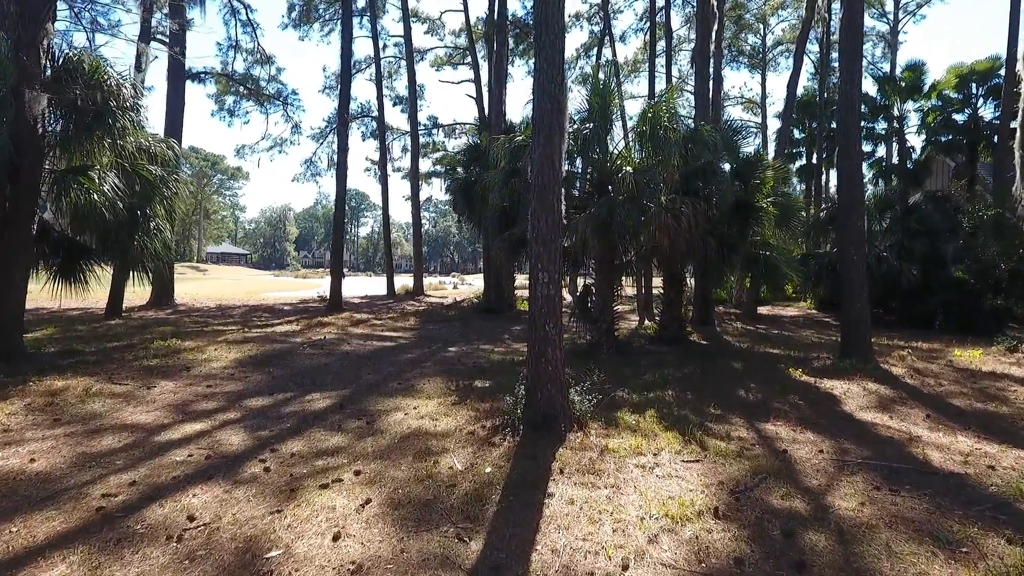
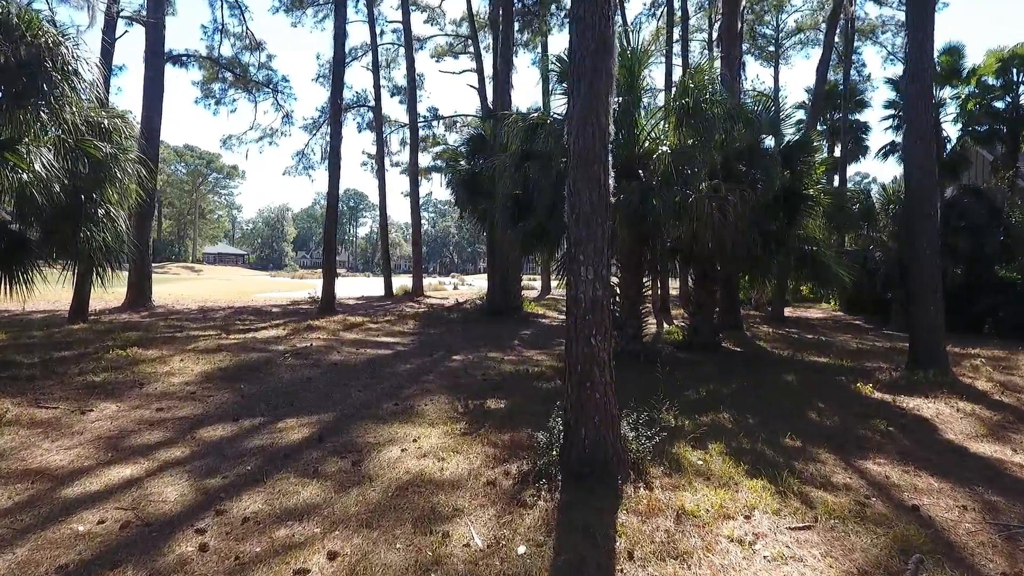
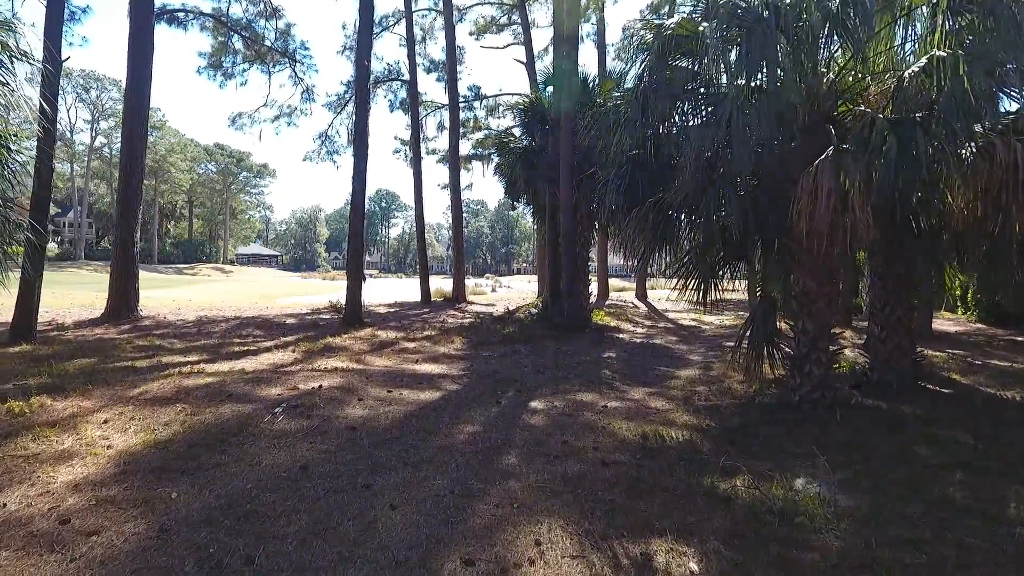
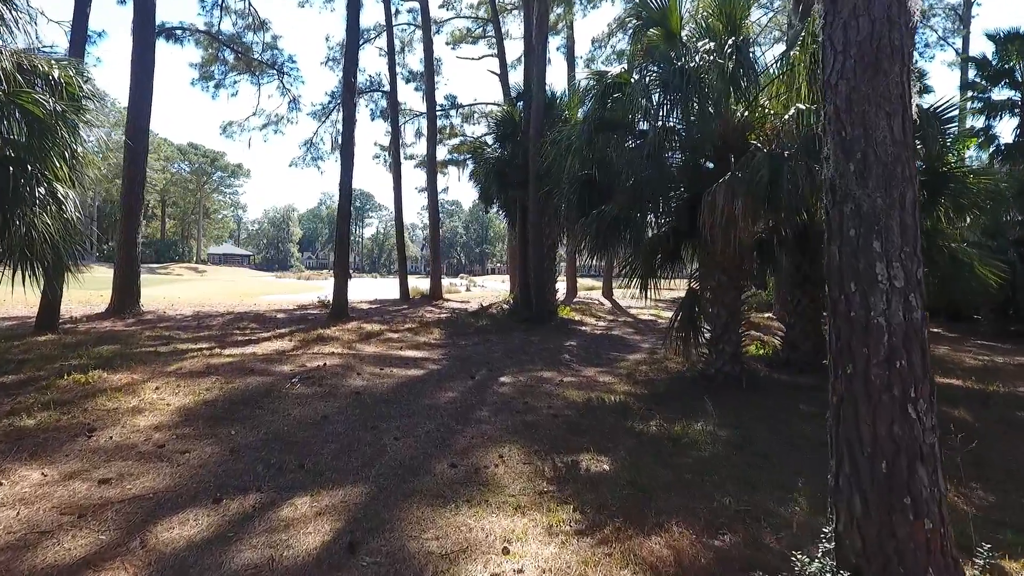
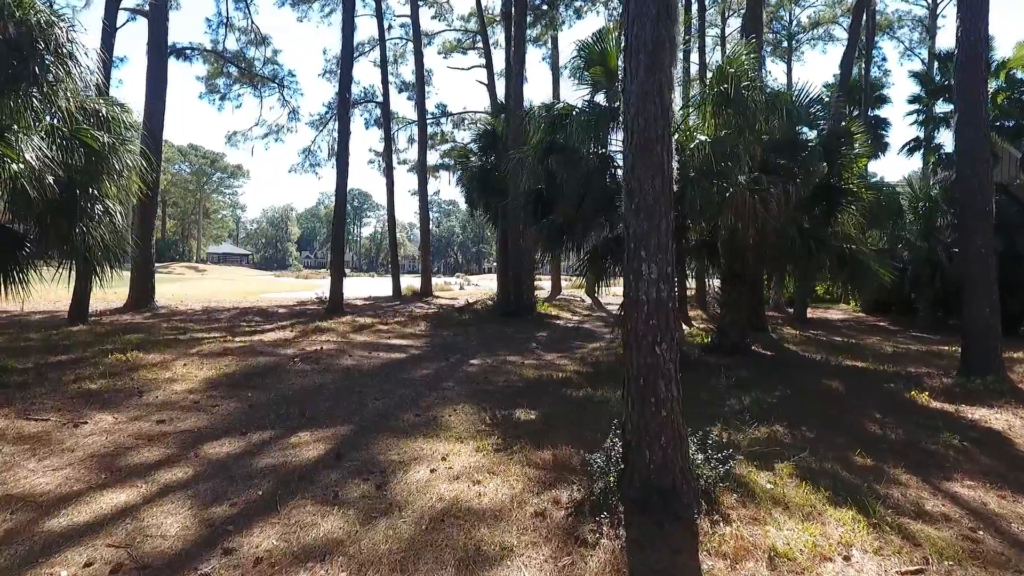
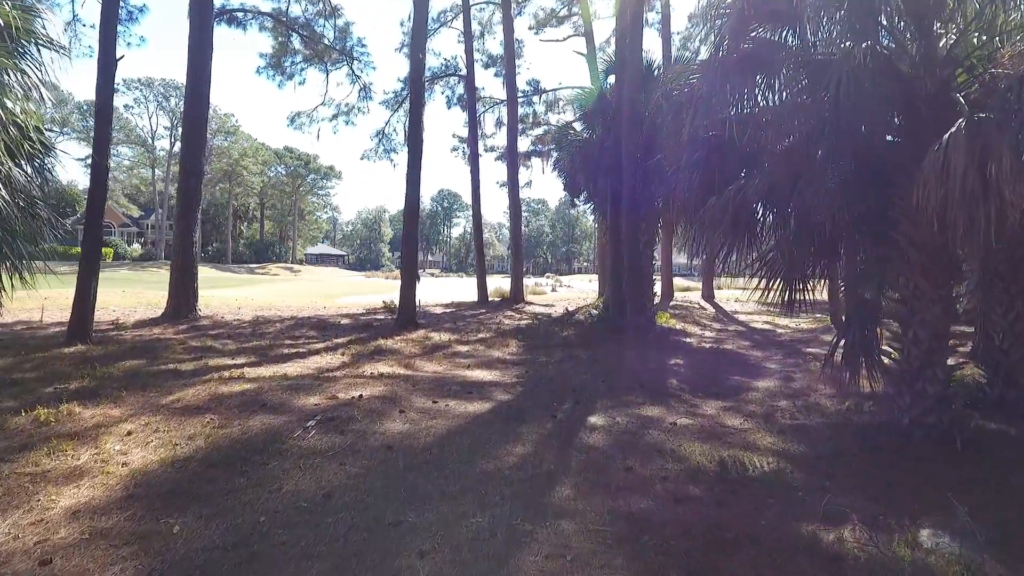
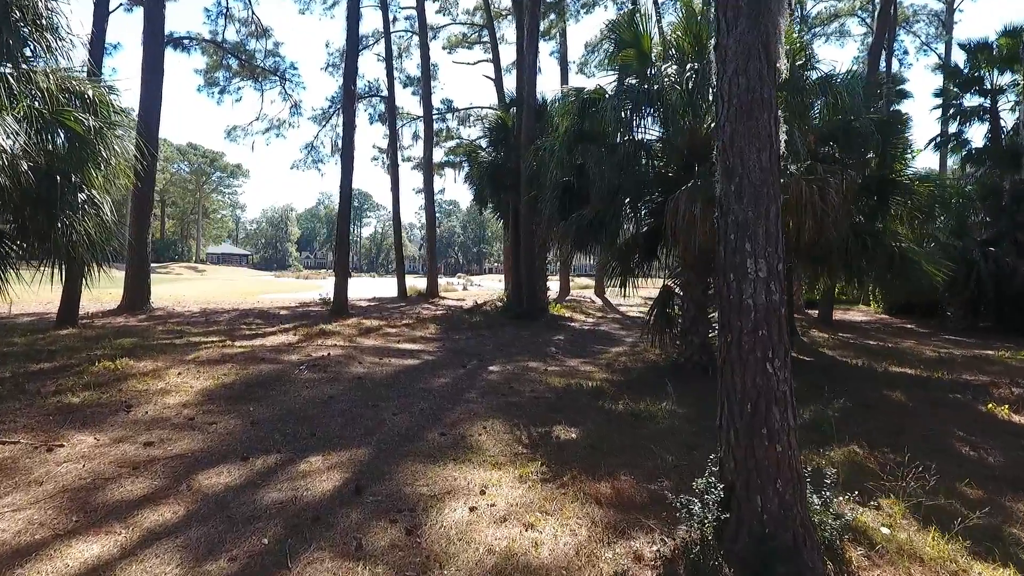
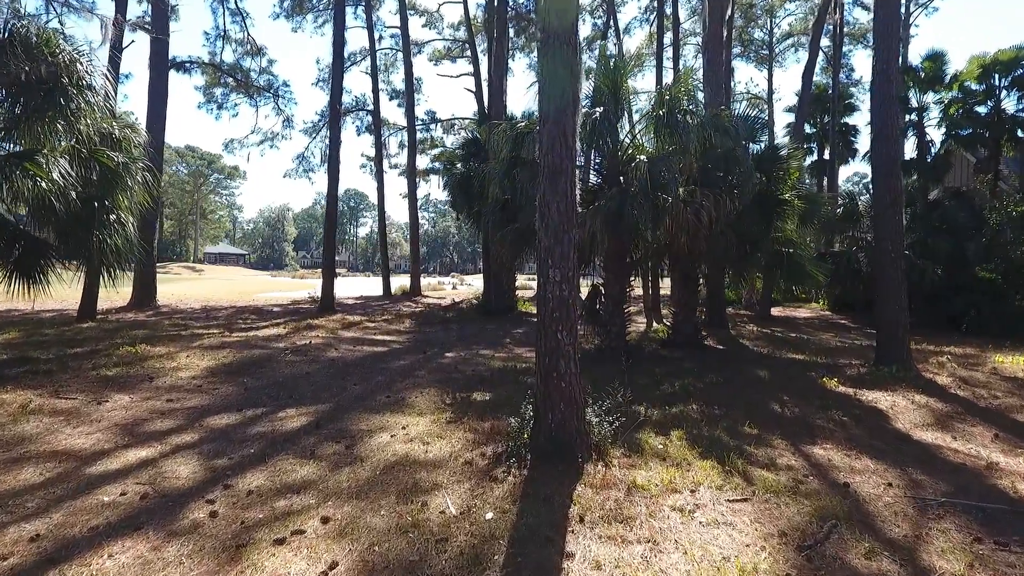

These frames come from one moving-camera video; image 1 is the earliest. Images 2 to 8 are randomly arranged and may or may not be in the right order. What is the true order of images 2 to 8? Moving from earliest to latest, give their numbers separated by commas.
8, 2, 5, 7, 4, 3, 6
